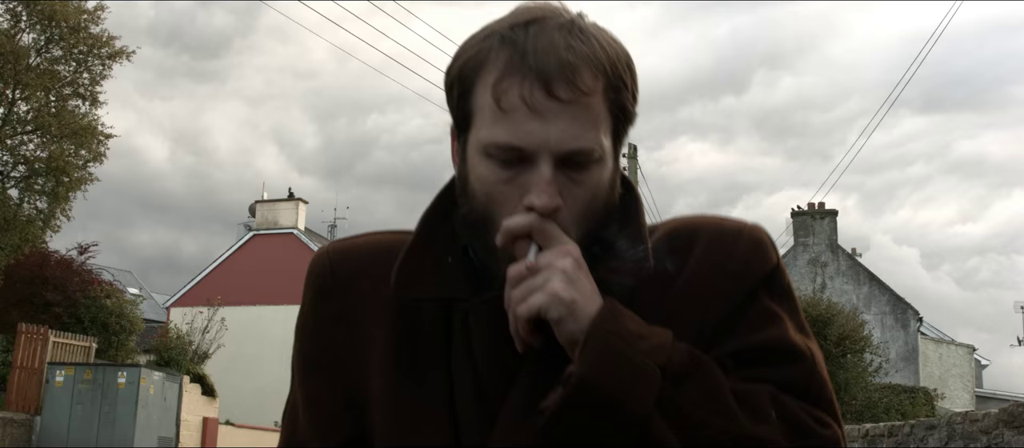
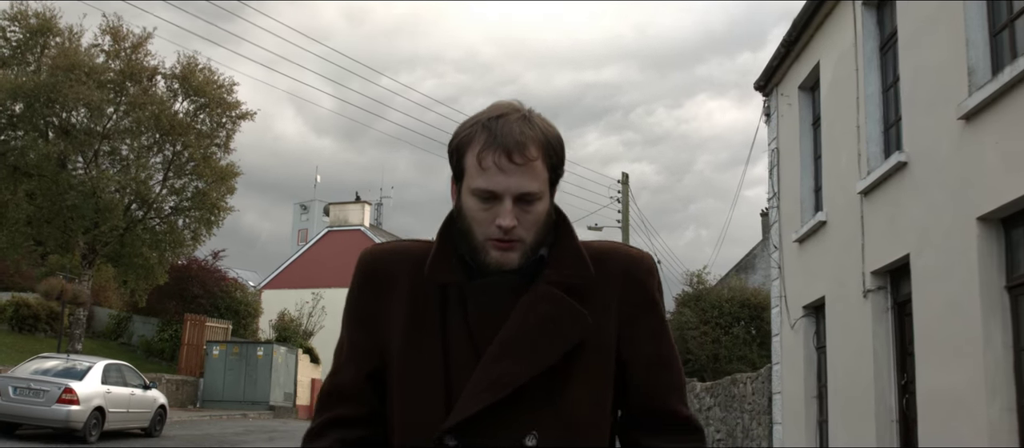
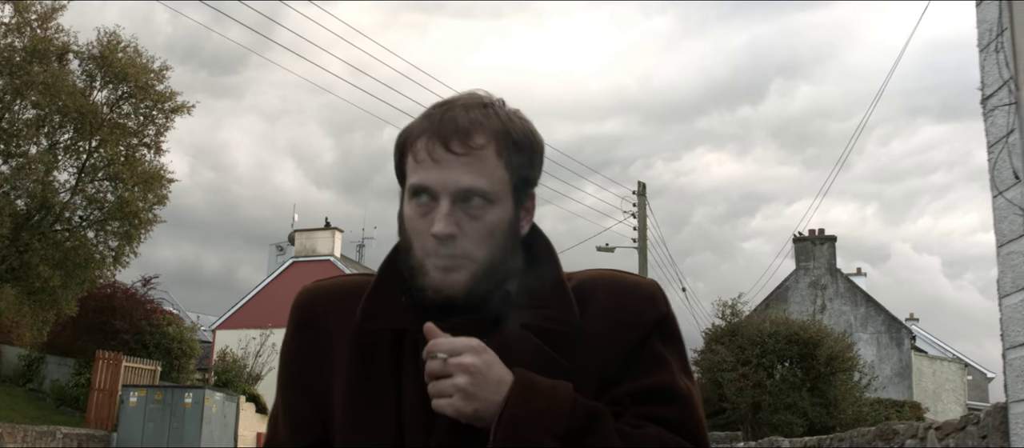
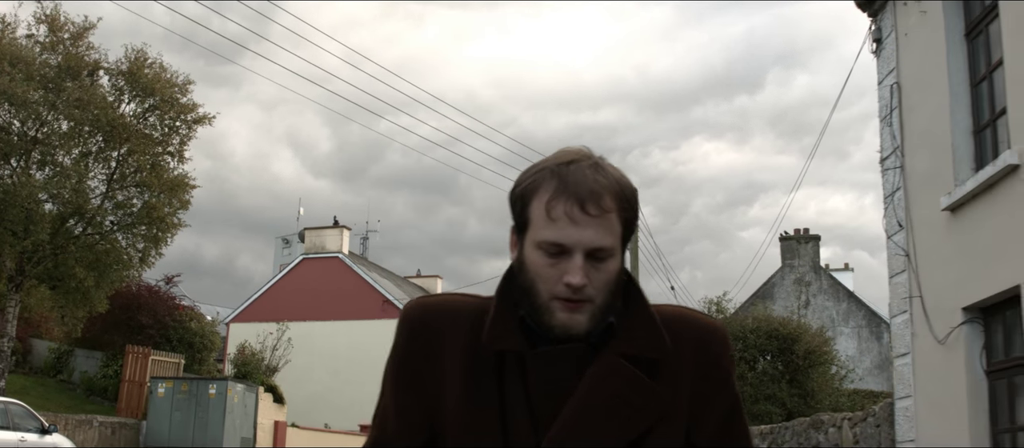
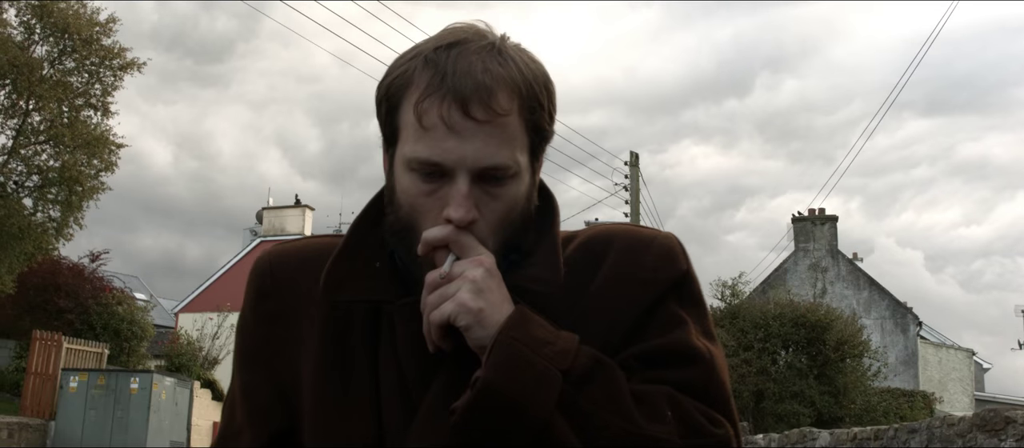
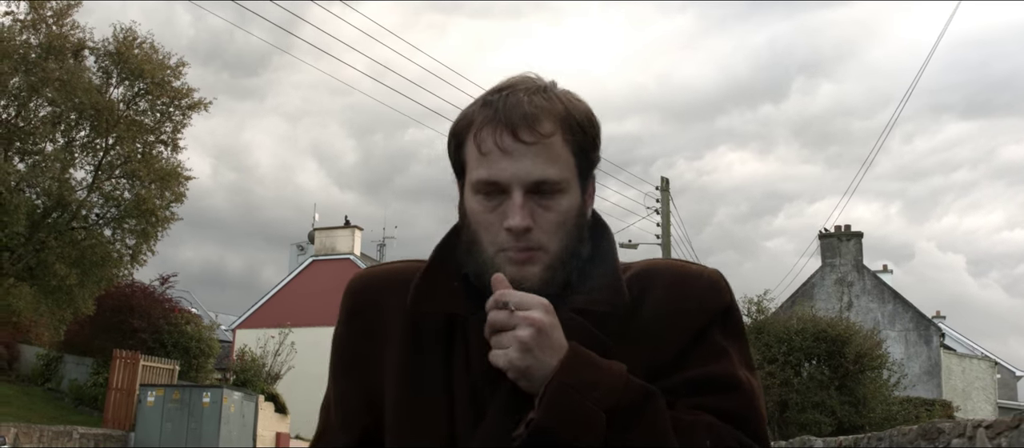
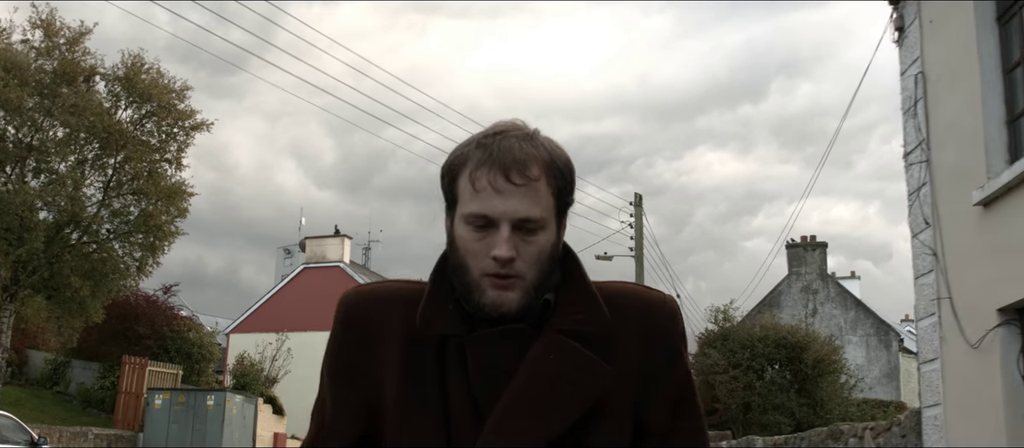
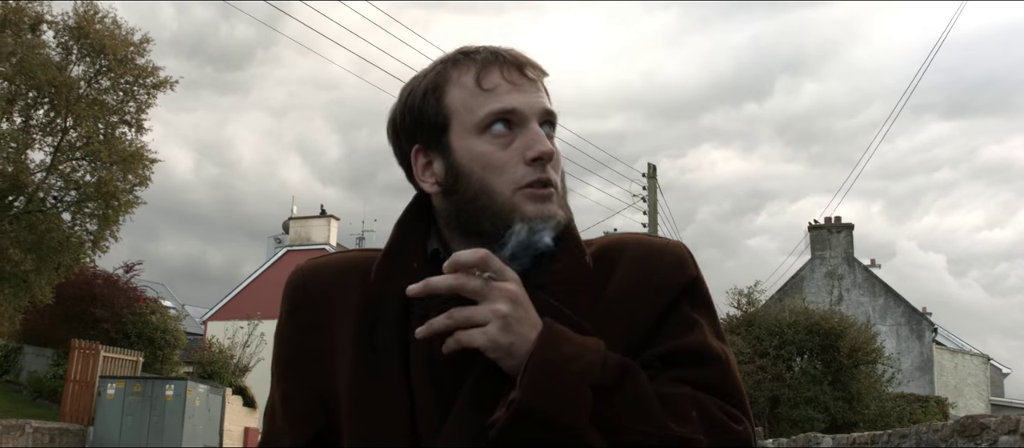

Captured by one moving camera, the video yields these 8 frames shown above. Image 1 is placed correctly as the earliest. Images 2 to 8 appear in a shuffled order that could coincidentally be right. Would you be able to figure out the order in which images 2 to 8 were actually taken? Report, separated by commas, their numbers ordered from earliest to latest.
5, 8, 6, 3, 7, 4, 2
